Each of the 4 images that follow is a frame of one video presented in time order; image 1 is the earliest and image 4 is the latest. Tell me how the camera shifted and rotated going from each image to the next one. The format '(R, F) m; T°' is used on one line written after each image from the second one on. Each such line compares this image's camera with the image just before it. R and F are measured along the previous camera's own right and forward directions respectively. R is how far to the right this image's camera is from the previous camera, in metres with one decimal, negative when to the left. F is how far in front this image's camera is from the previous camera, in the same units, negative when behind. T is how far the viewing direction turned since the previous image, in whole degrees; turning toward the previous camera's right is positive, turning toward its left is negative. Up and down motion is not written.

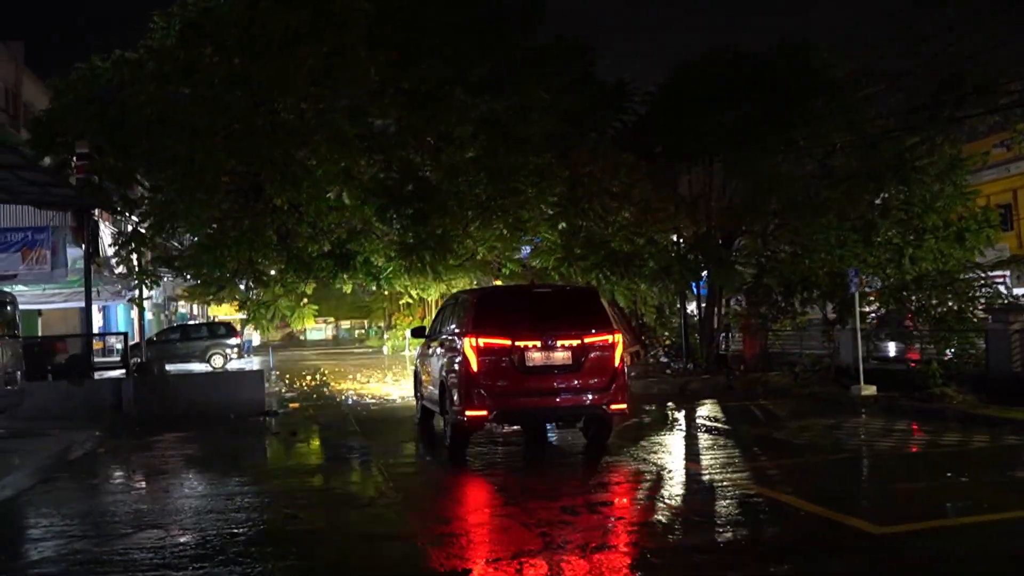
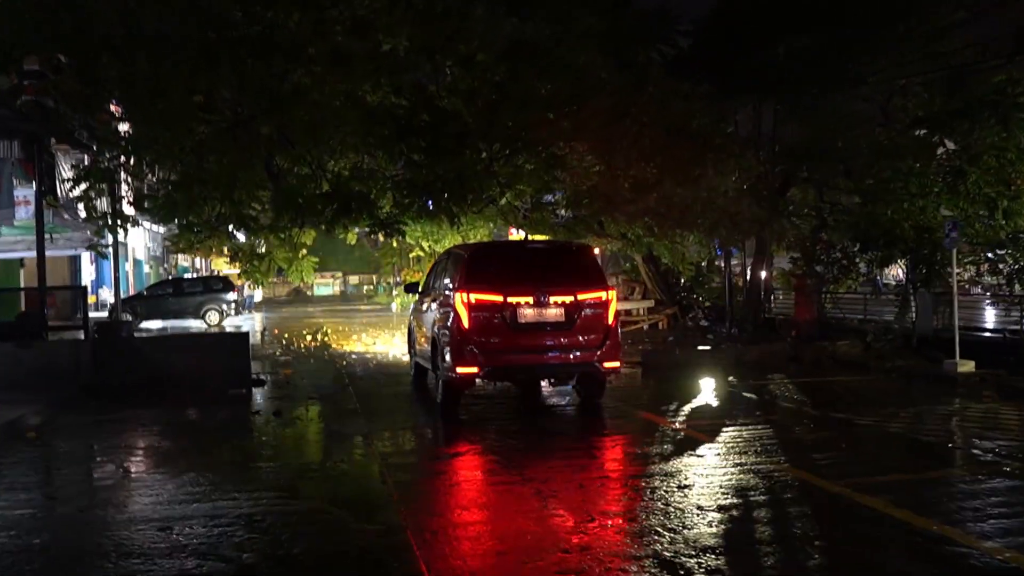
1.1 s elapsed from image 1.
(-0.3, +2.6) m; -1°
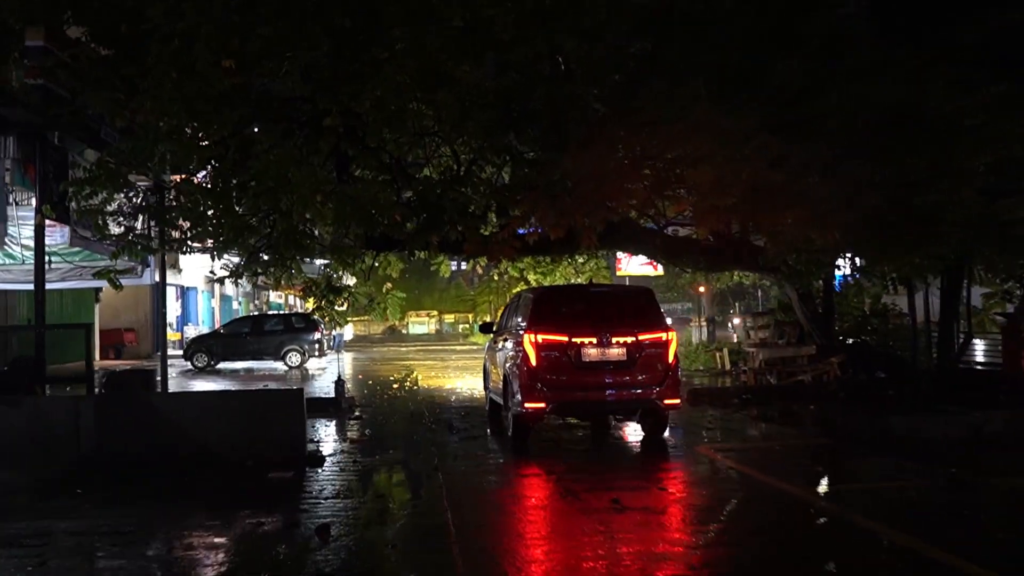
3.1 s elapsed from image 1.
(-0.6, +3.7) m; -6°
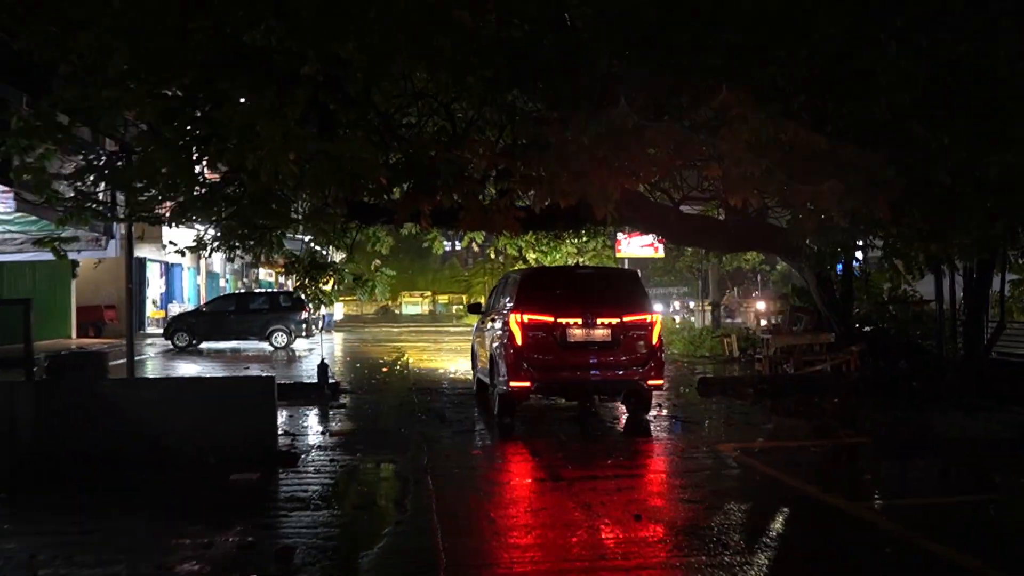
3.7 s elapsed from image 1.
(-0.1, +1.2) m; 0°
